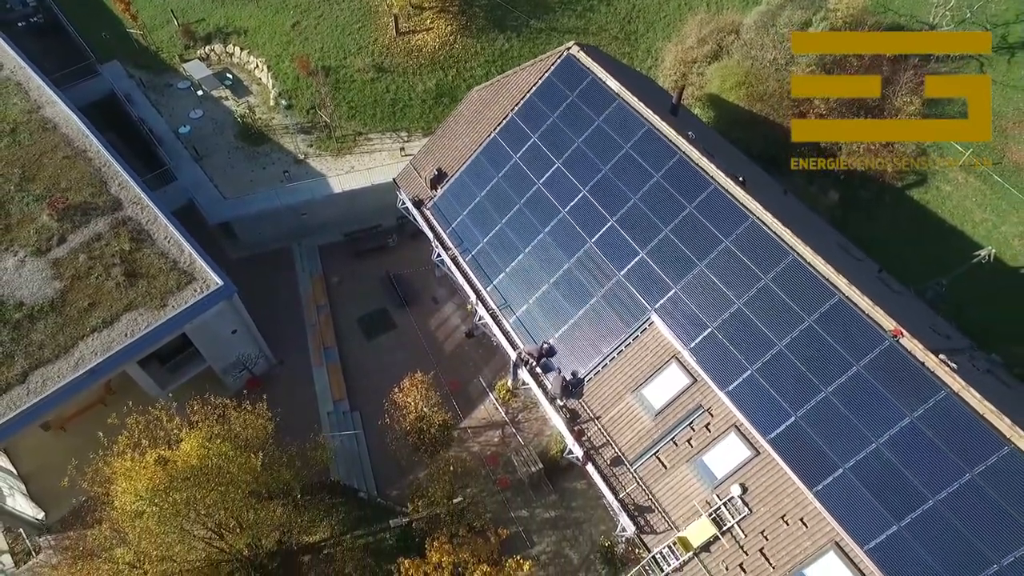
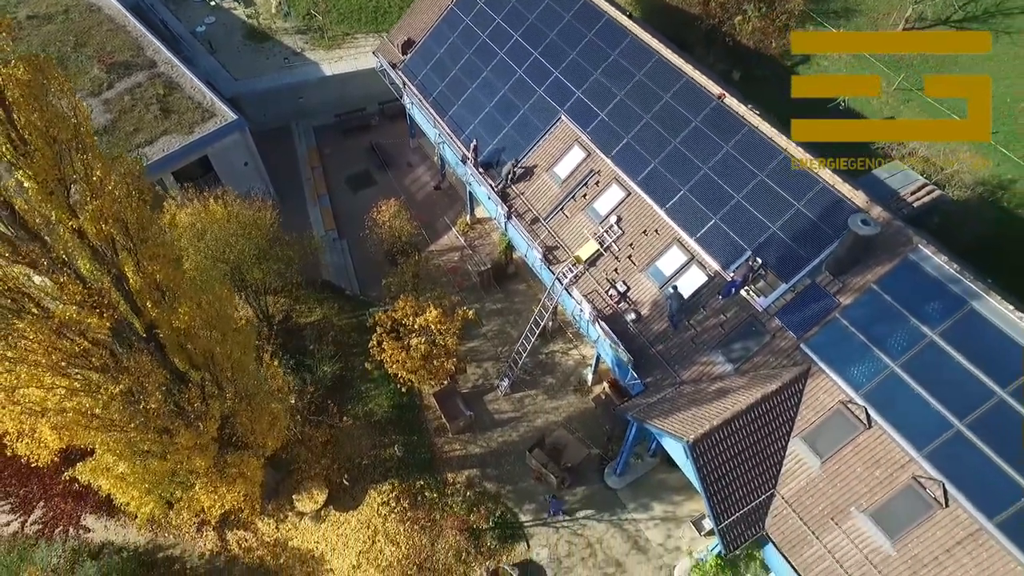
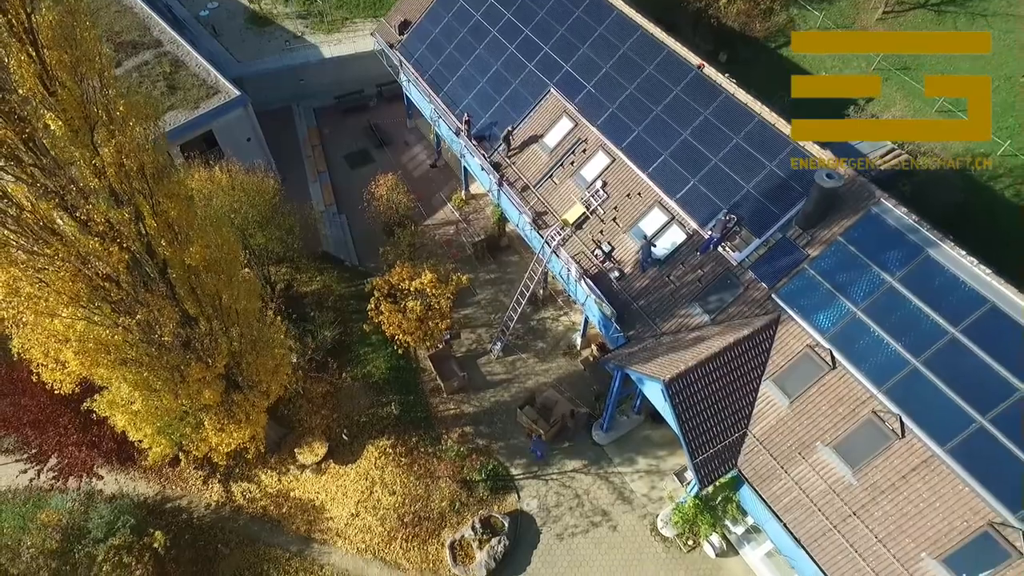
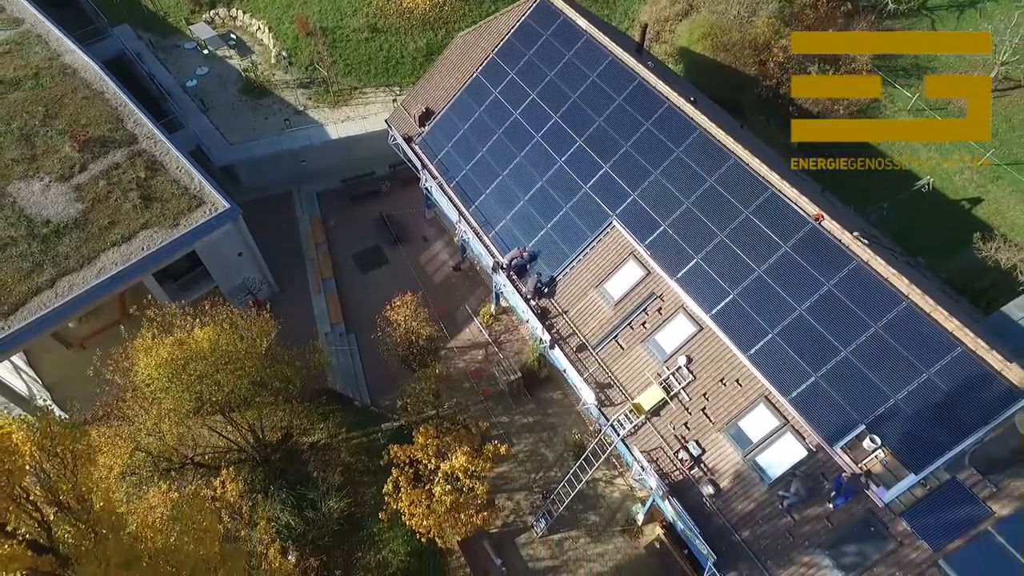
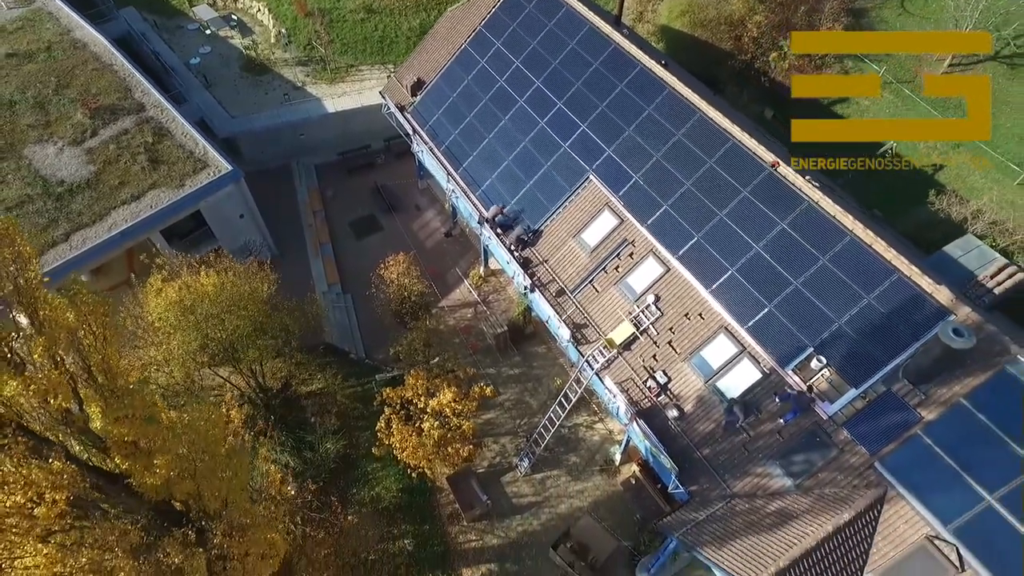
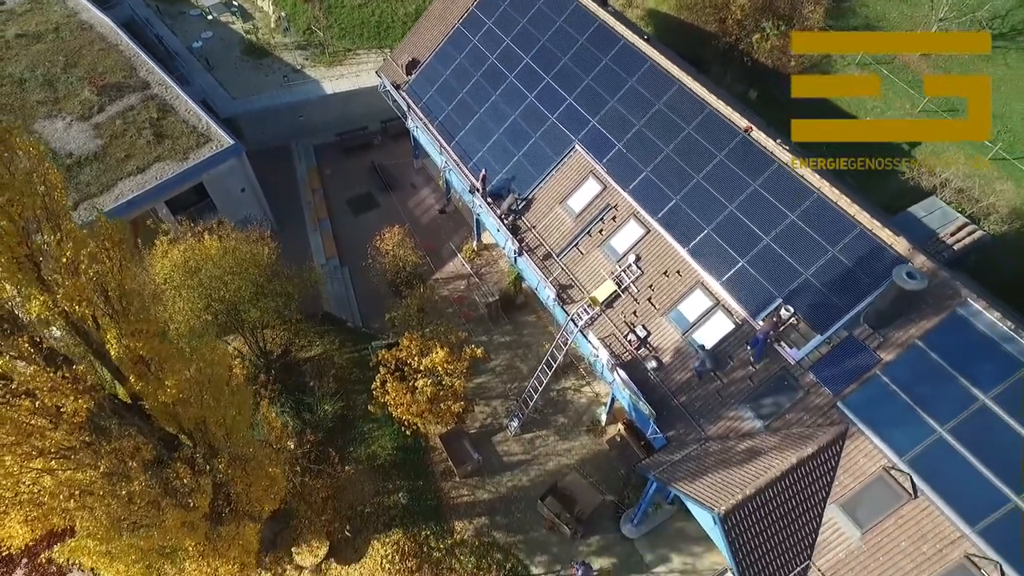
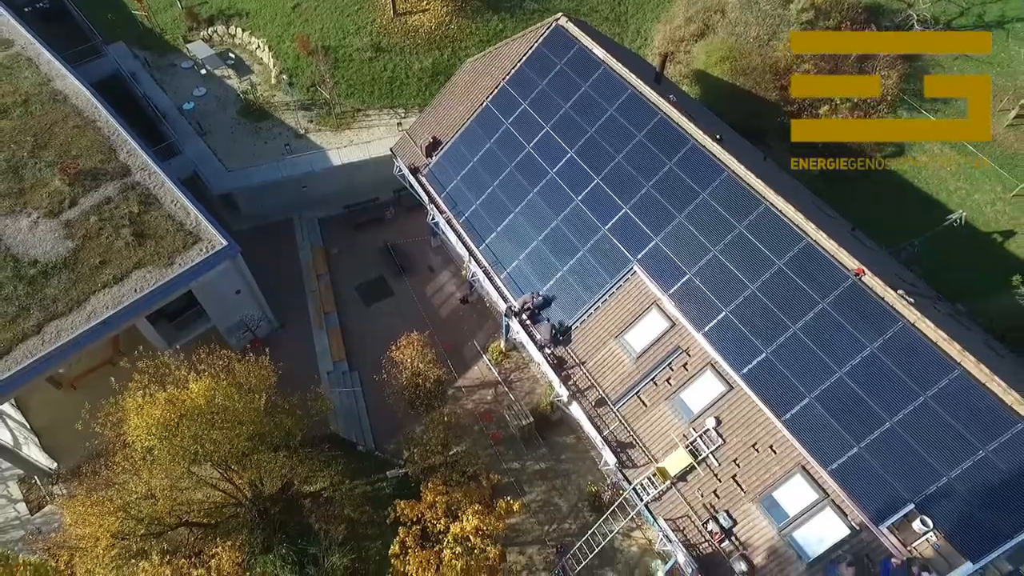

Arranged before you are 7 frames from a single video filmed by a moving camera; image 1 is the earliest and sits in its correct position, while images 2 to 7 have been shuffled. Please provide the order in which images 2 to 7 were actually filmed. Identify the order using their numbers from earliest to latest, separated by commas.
7, 4, 5, 6, 2, 3
